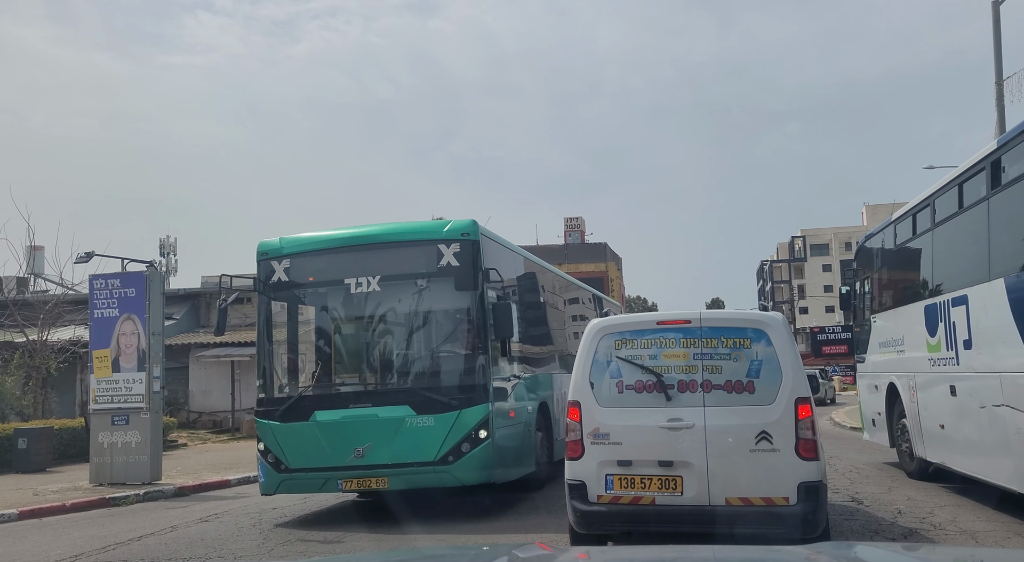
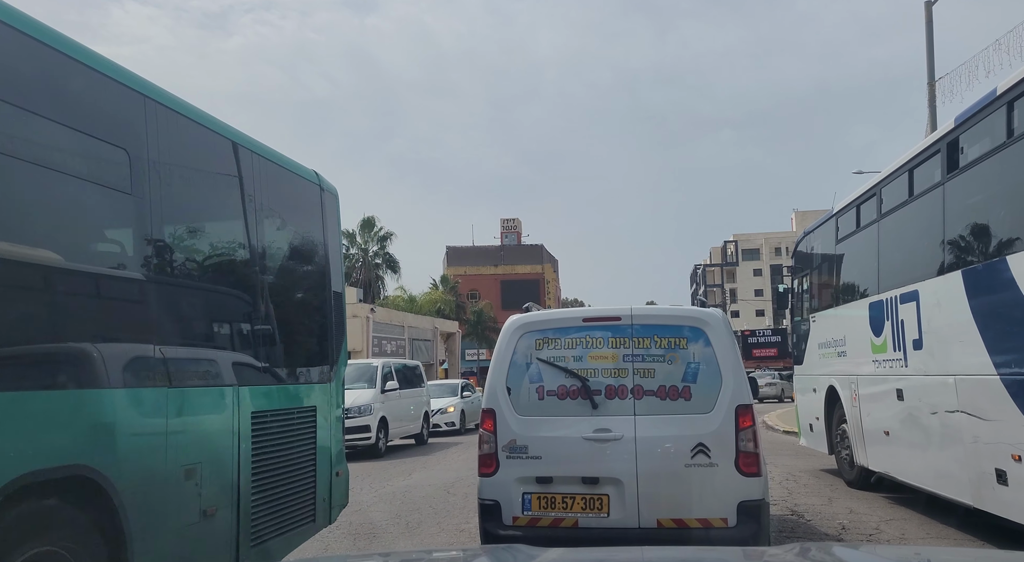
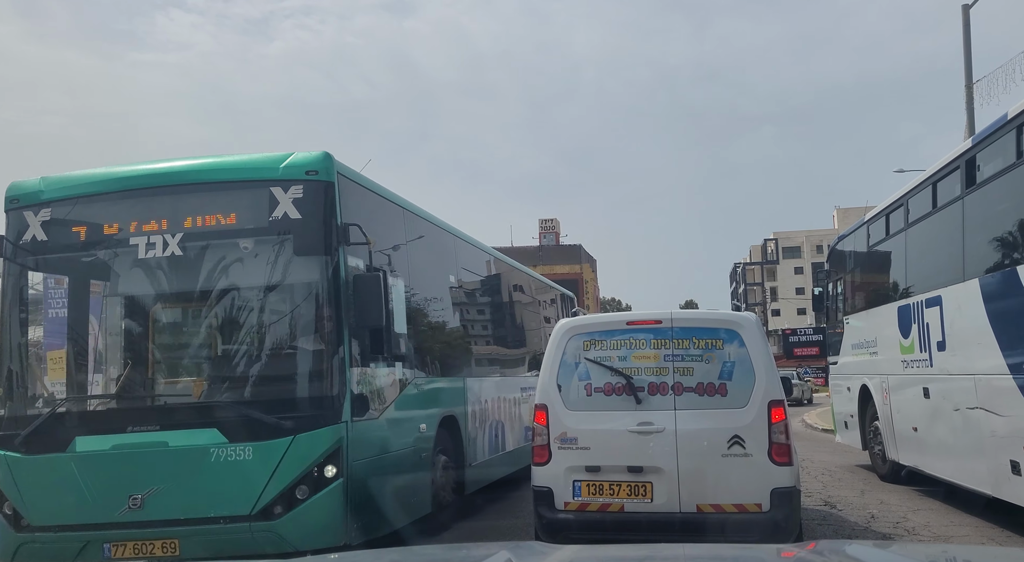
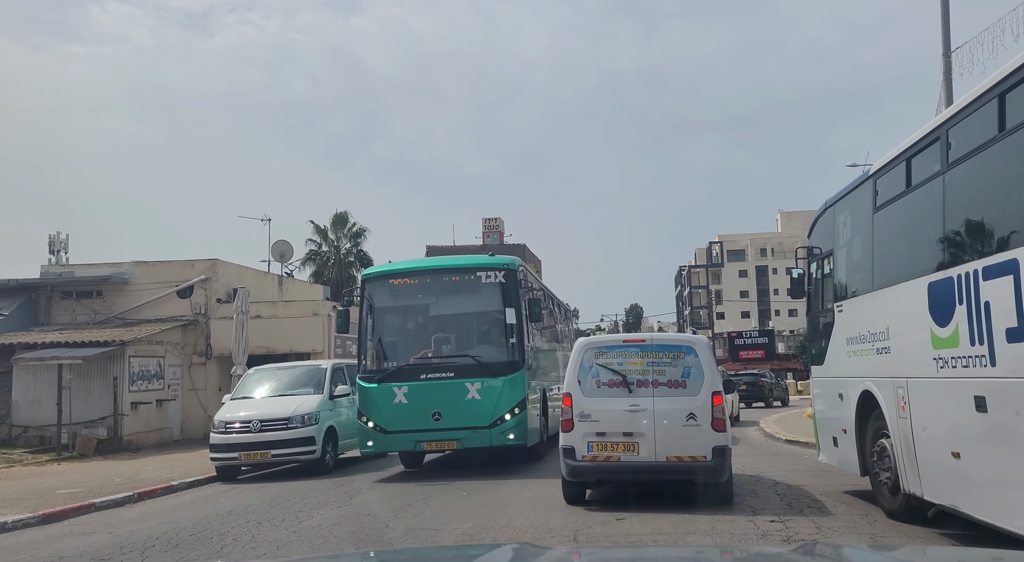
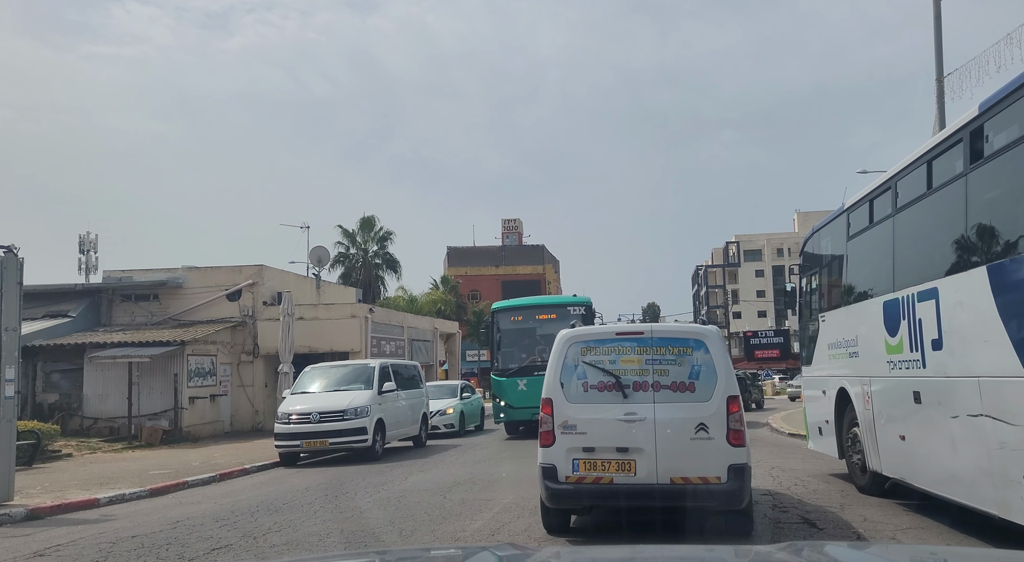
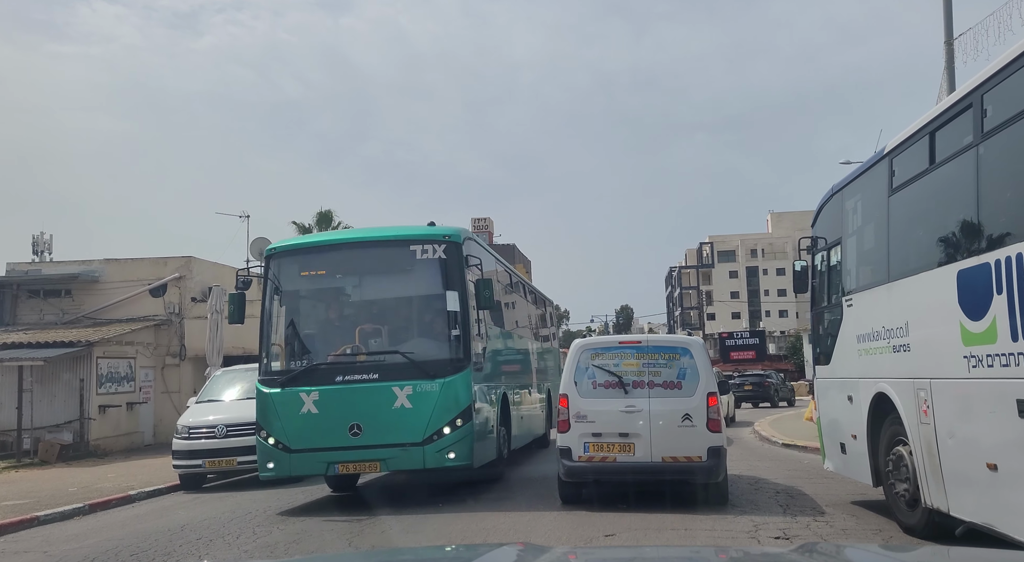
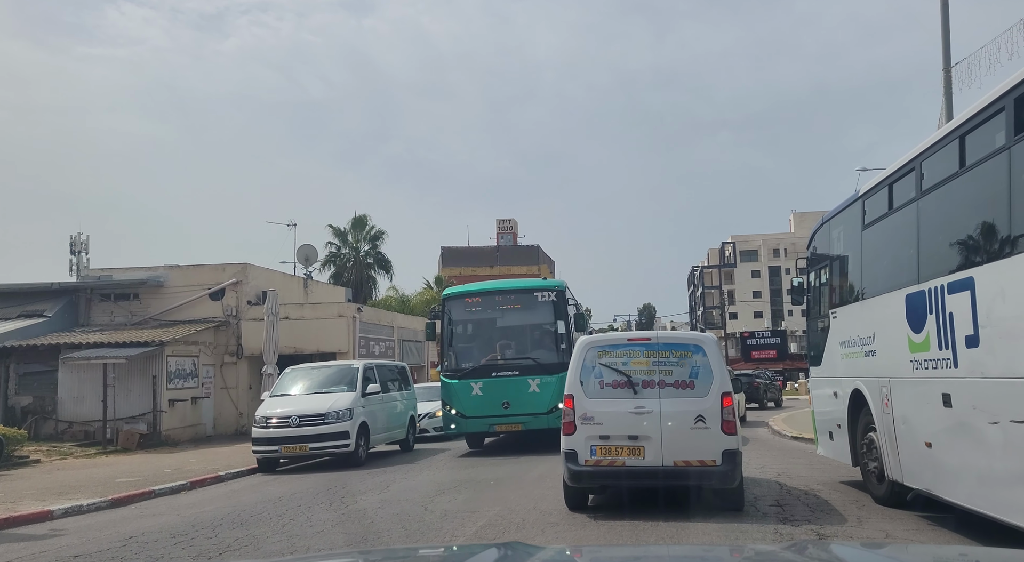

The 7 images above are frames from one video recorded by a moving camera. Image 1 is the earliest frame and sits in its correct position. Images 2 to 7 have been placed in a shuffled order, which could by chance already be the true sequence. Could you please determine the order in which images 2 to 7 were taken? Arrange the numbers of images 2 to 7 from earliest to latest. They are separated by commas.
3, 2, 5, 7, 4, 6
